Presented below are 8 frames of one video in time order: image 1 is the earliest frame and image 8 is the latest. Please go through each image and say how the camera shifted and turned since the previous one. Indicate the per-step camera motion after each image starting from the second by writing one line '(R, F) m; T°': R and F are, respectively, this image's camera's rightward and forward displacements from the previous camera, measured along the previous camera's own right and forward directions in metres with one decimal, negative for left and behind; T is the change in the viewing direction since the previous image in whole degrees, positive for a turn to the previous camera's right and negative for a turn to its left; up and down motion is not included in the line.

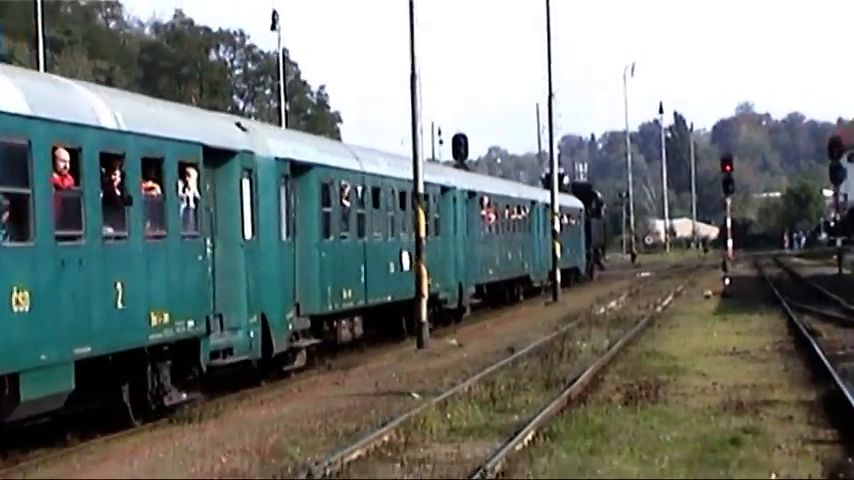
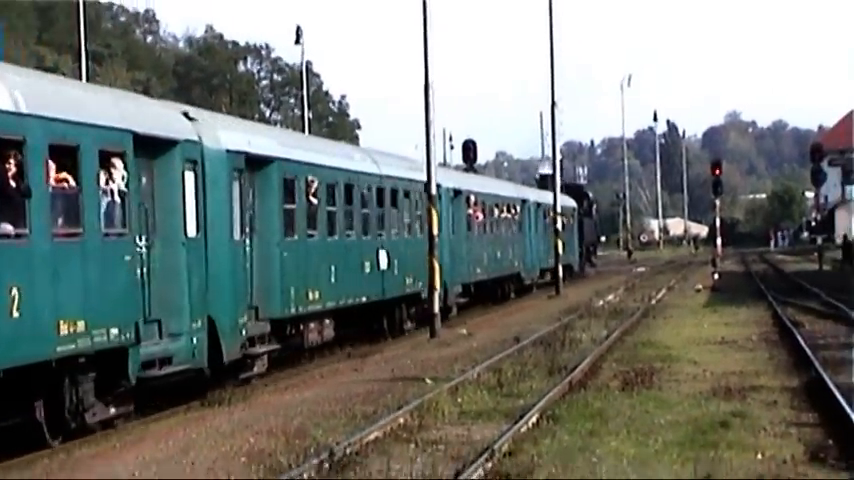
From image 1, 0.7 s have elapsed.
(0.0, -0.9) m; -1°
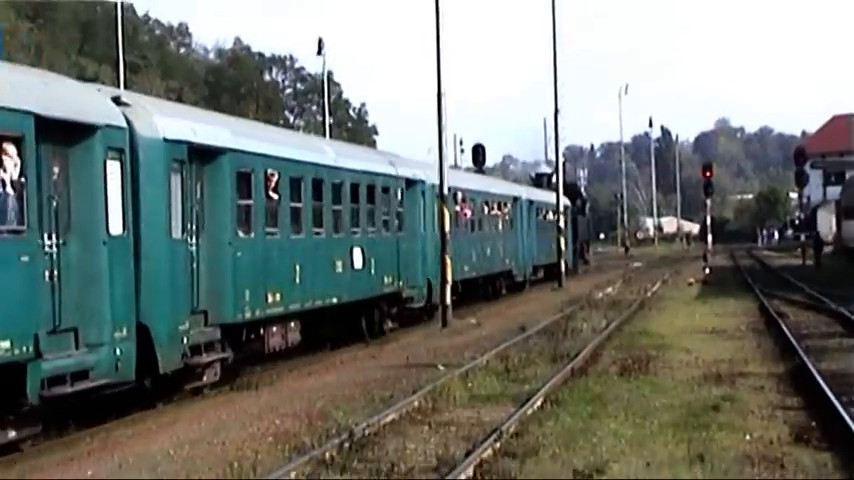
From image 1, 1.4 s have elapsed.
(+0.1, -0.9) m; -1°
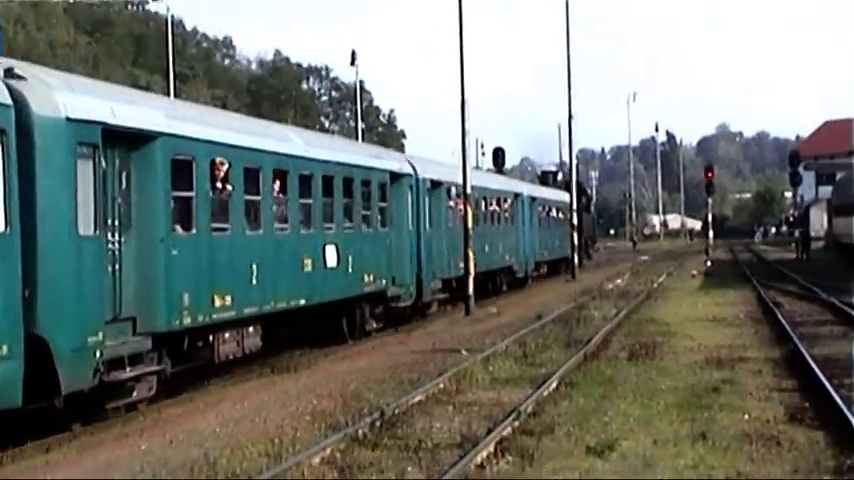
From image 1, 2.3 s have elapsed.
(0.0, -1.1) m; -1°
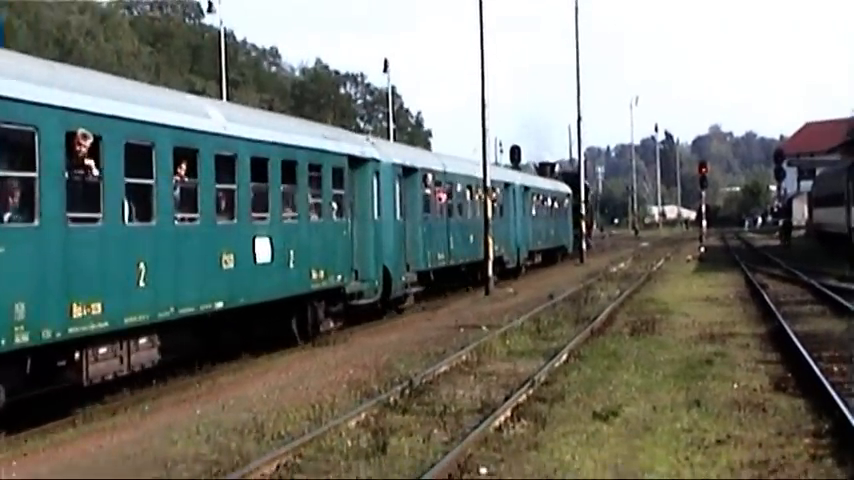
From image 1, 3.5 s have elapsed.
(-0.1, -1.7) m; -1°
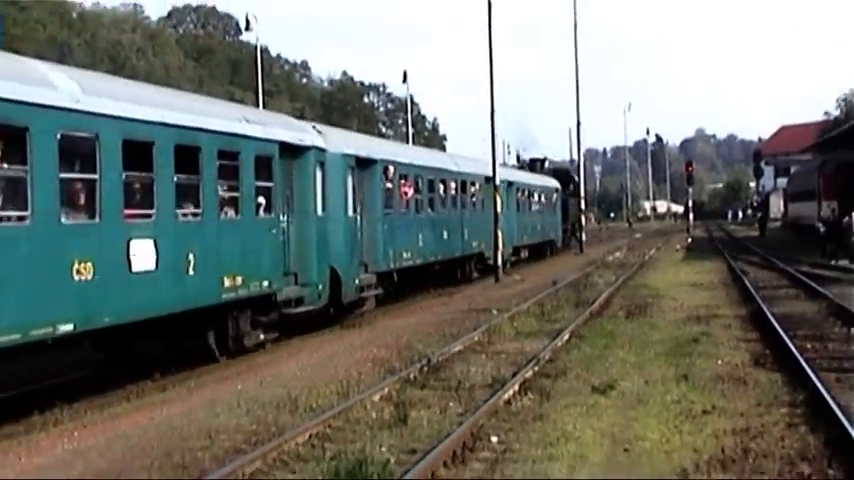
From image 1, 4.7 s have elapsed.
(-0.1, -1.8) m; 0°
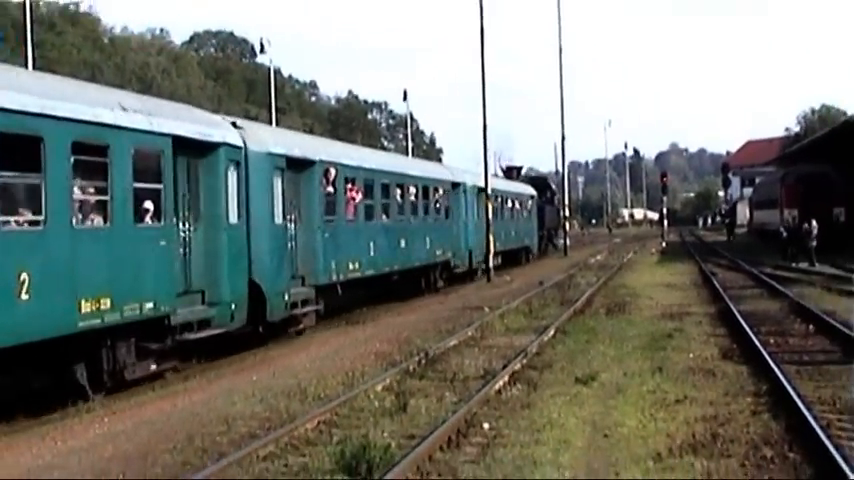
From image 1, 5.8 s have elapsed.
(+0.1, -1.7) m; 0°
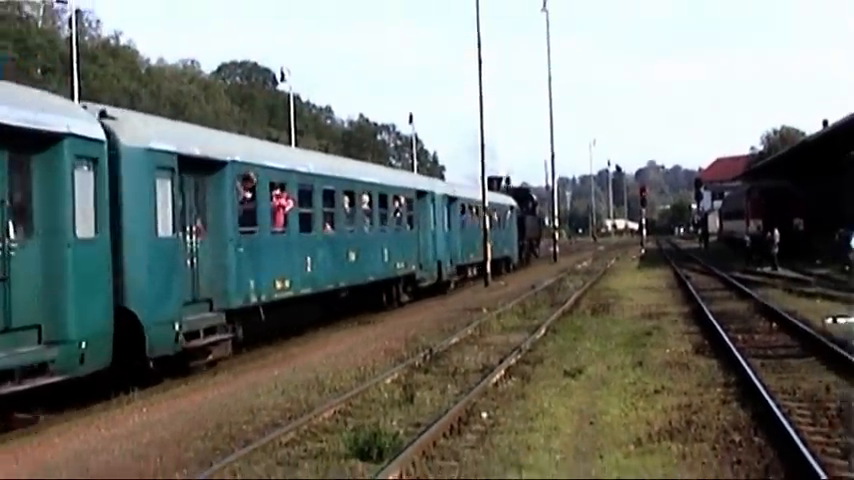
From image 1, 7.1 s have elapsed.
(0.0, -2.1) m; 0°
